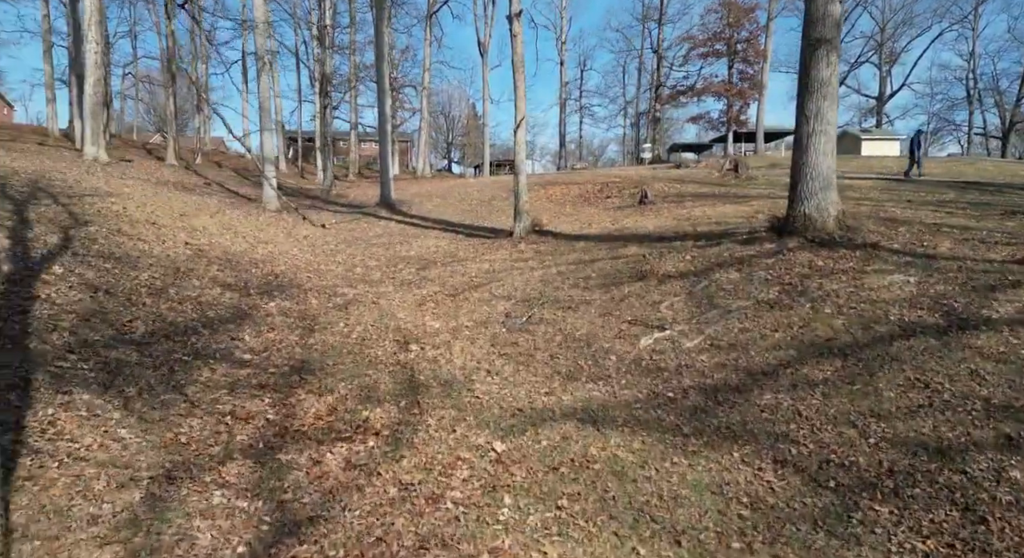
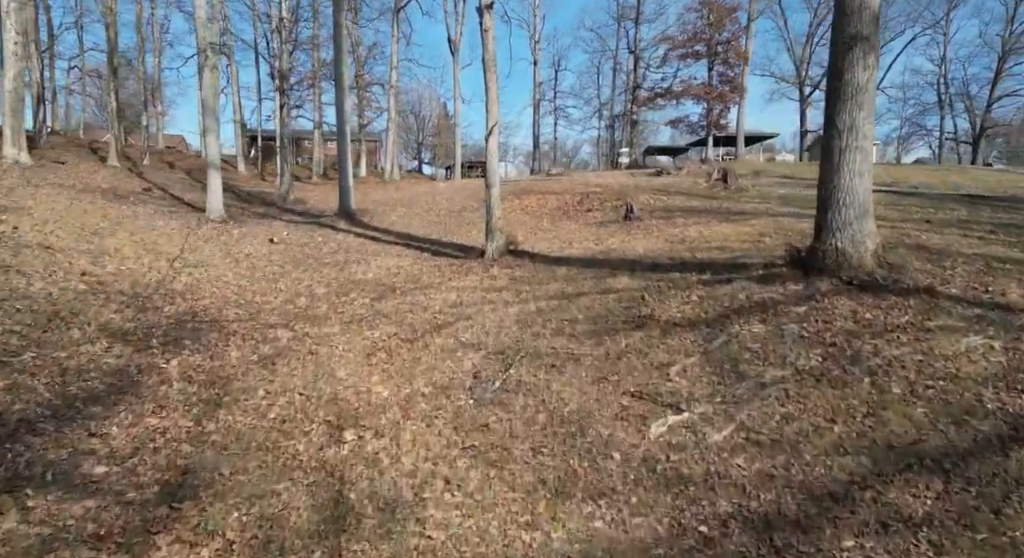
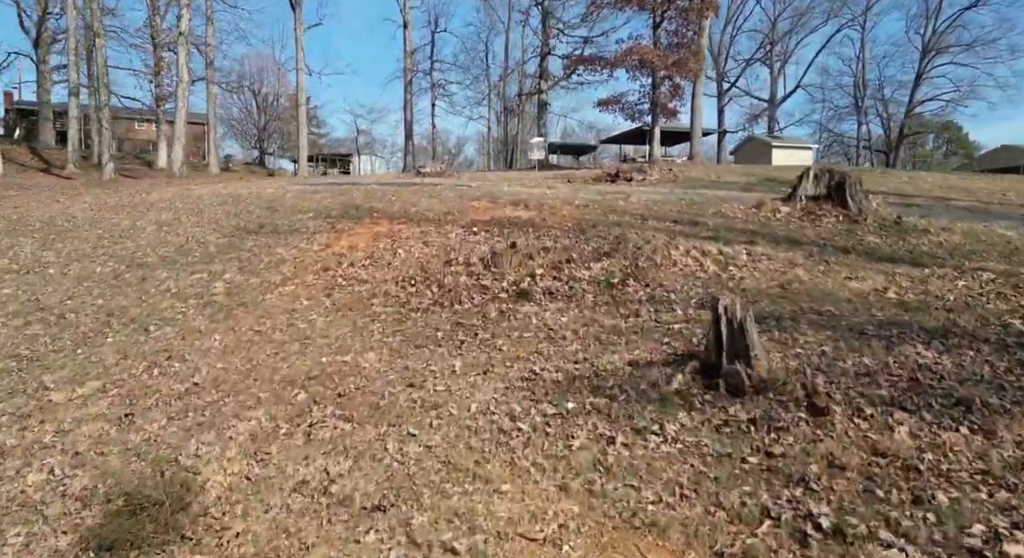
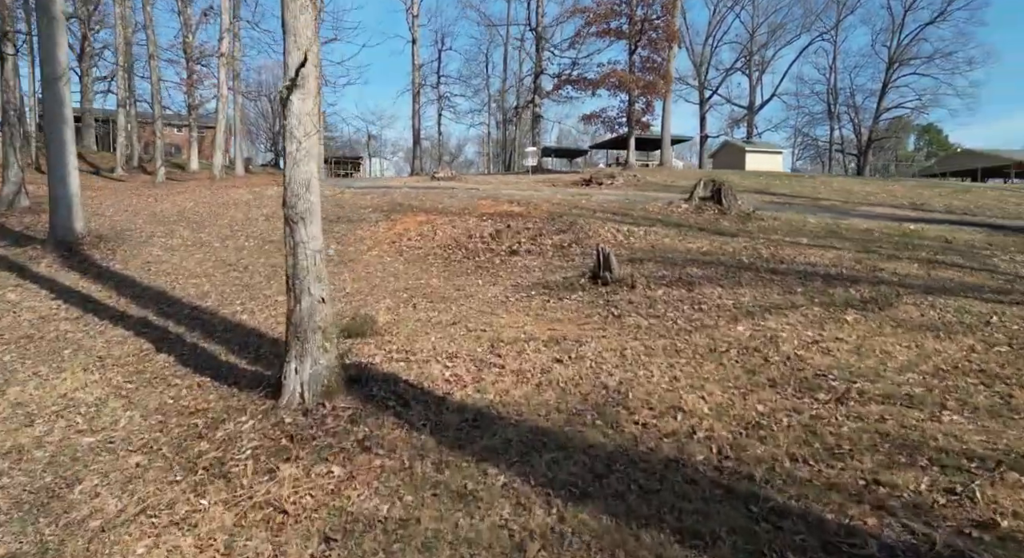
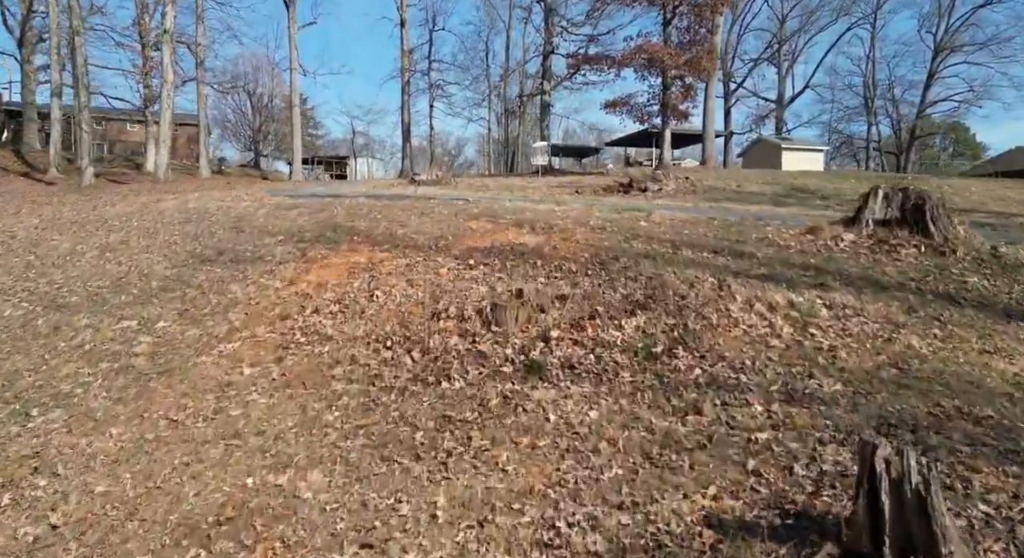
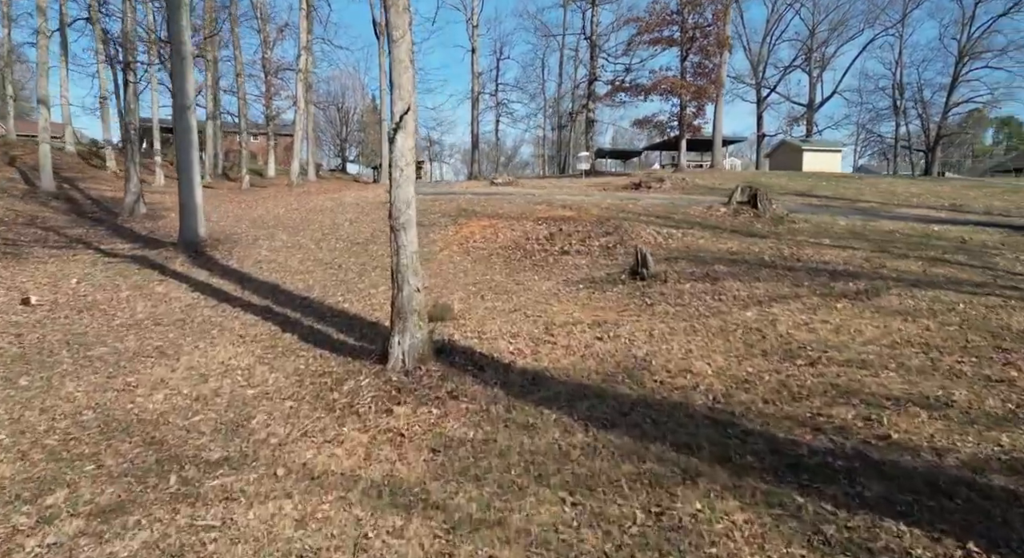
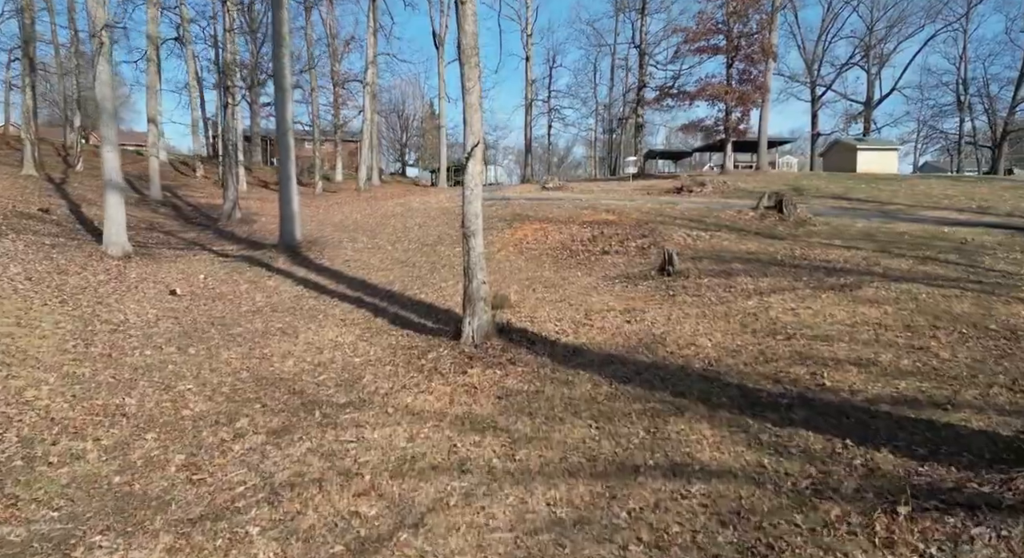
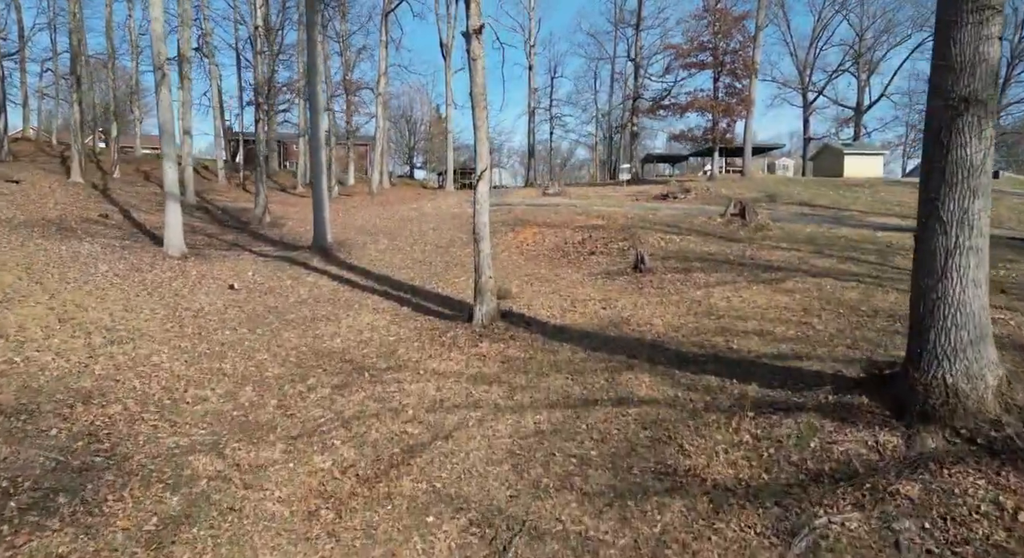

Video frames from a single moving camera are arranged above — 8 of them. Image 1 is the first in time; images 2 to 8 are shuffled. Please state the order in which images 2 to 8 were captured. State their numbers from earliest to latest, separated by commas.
2, 8, 7, 6, 4, 3, 5
